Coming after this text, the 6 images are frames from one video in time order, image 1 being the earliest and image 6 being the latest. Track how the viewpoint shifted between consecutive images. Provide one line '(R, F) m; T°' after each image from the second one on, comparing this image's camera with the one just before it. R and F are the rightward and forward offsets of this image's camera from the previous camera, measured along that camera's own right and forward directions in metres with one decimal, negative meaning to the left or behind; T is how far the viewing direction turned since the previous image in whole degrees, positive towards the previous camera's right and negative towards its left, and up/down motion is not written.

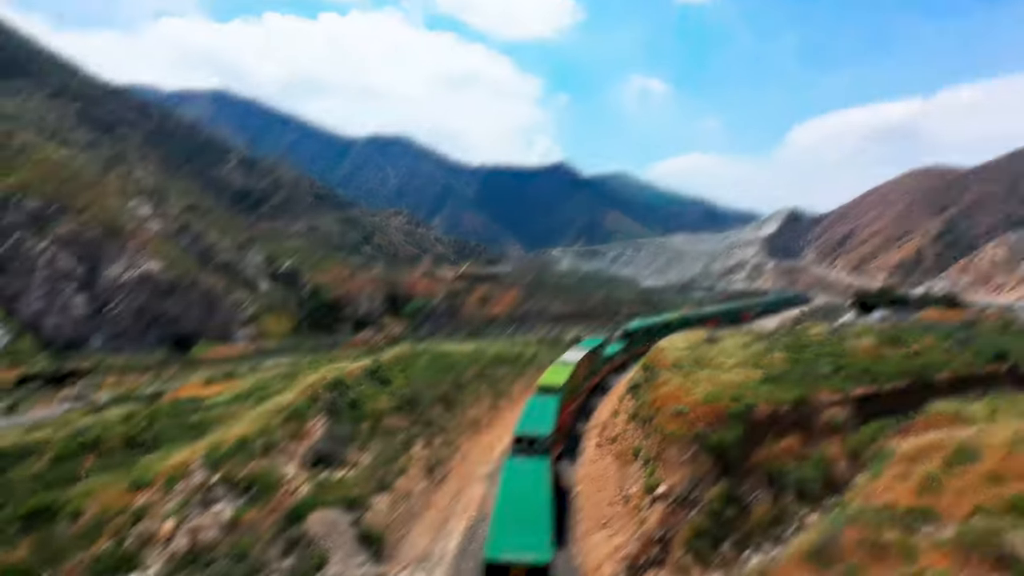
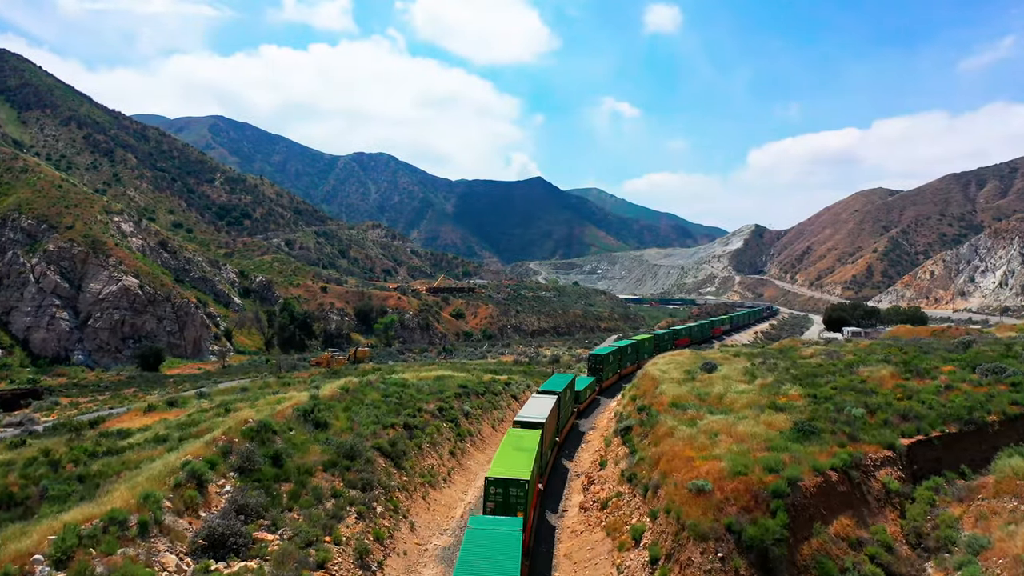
(+0.5, +4.6) m; +2°
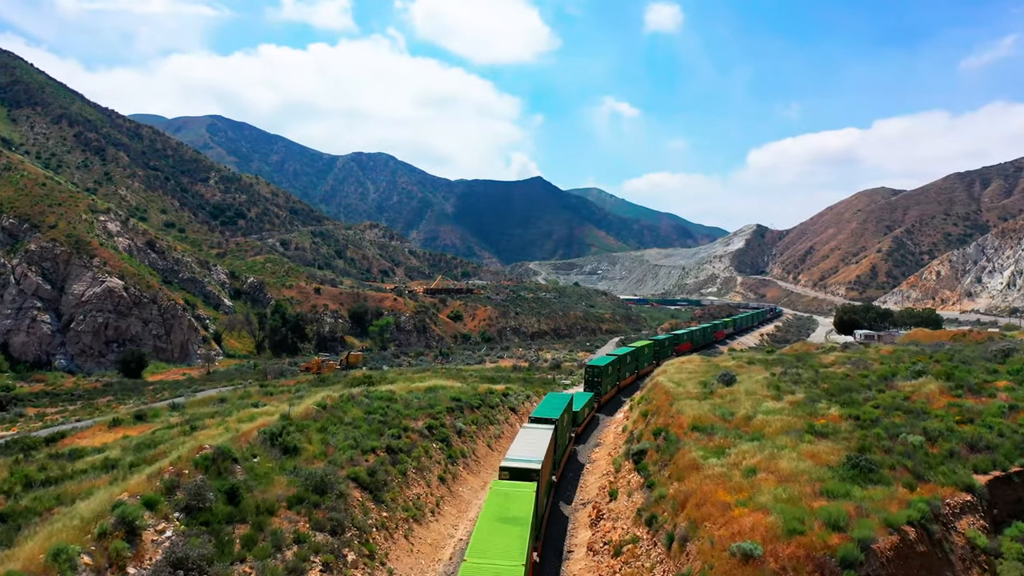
(+0.1, +2.8) m; 0°
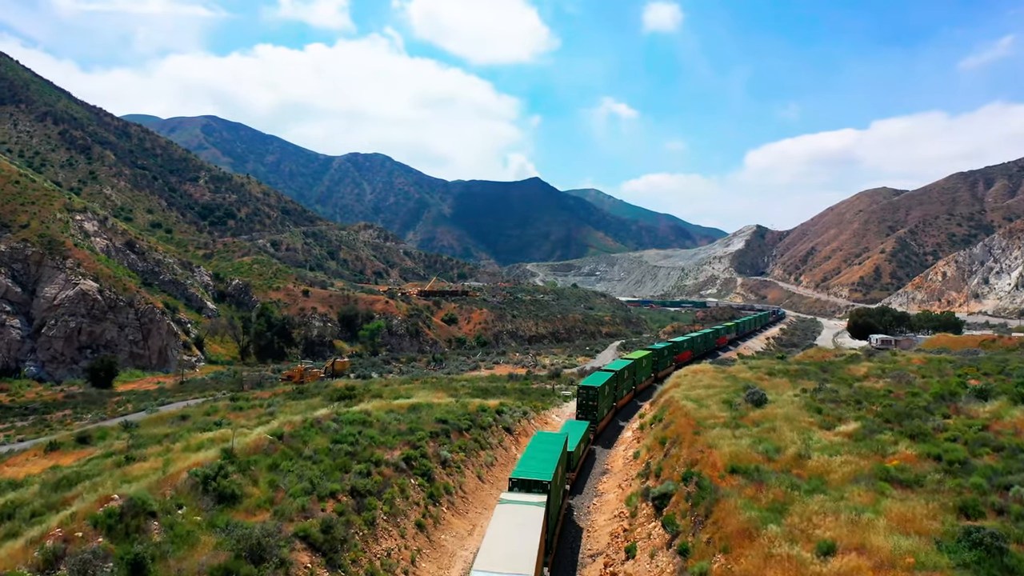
(+0.2, +3.8) m; 0°
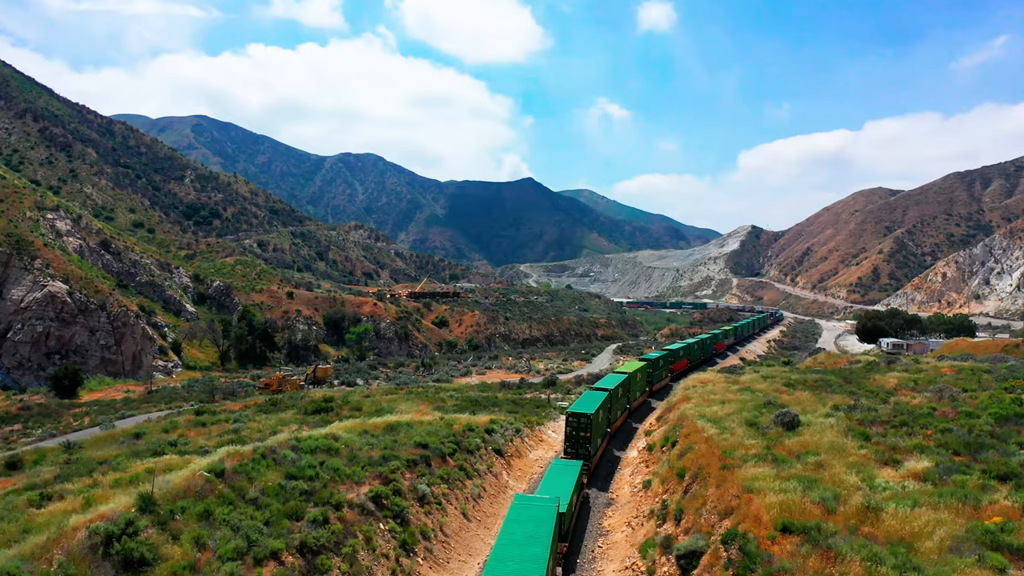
(+0.1, +3.4) m; +1°
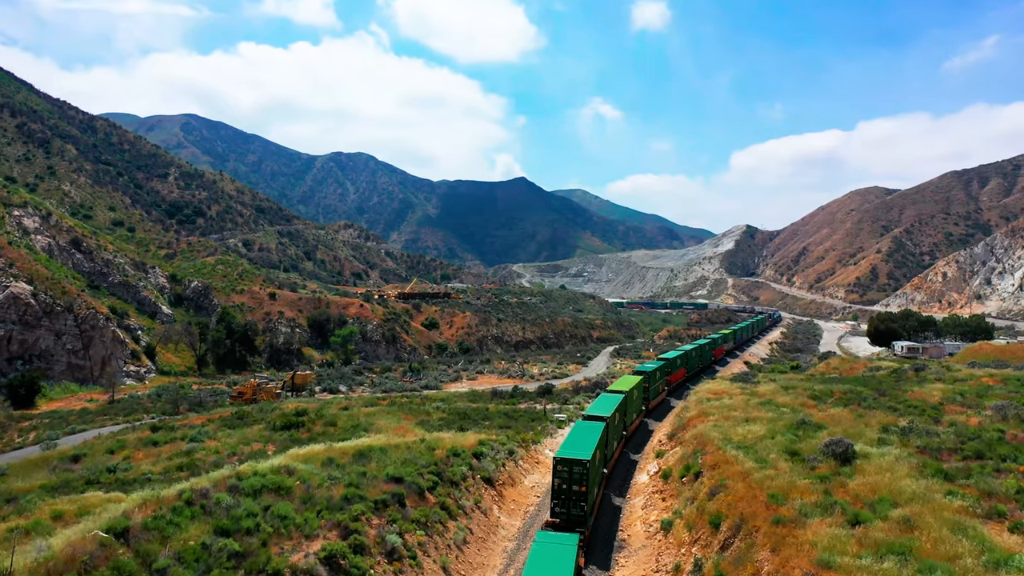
(+0.1, +3.7) m; +1°
